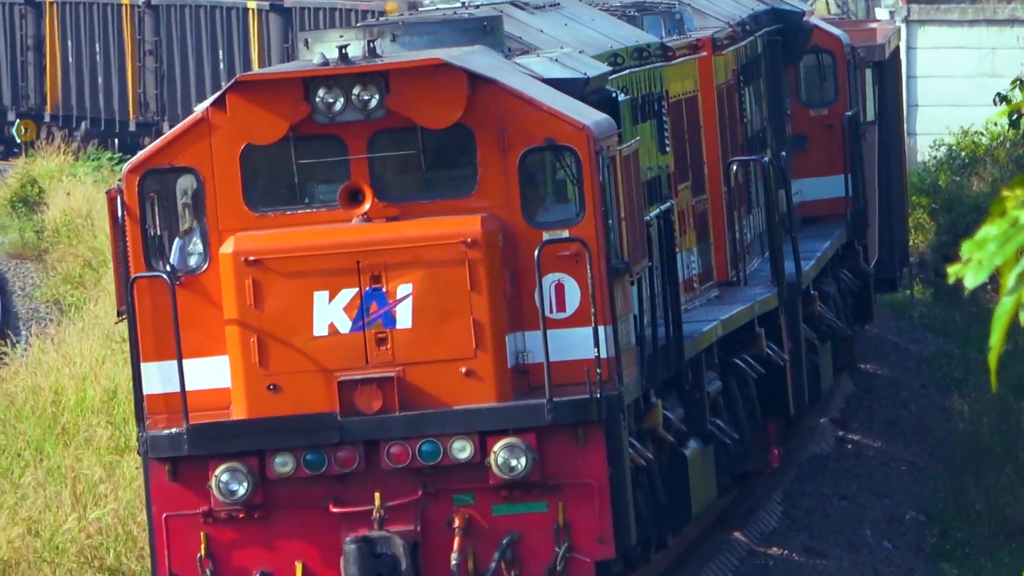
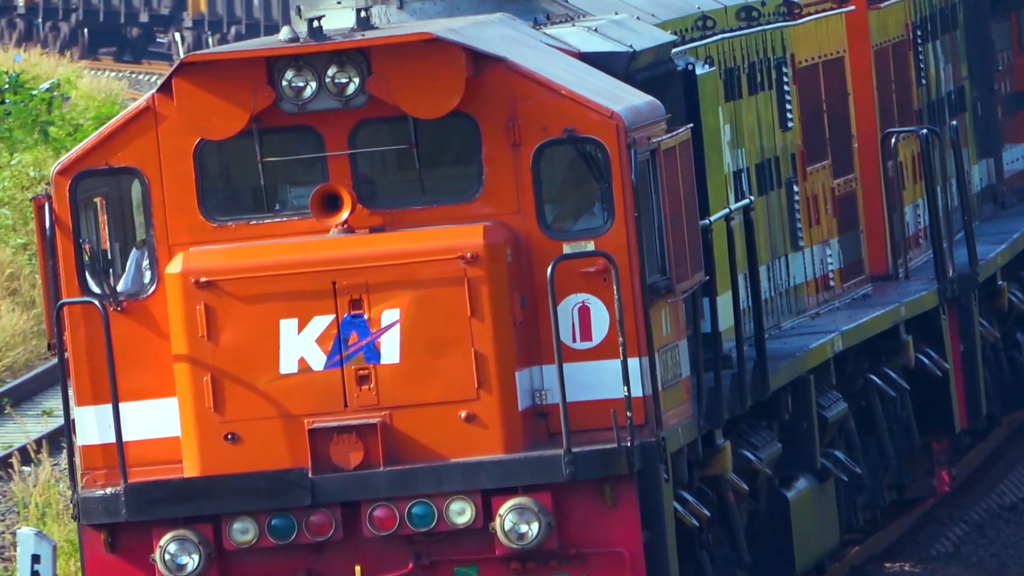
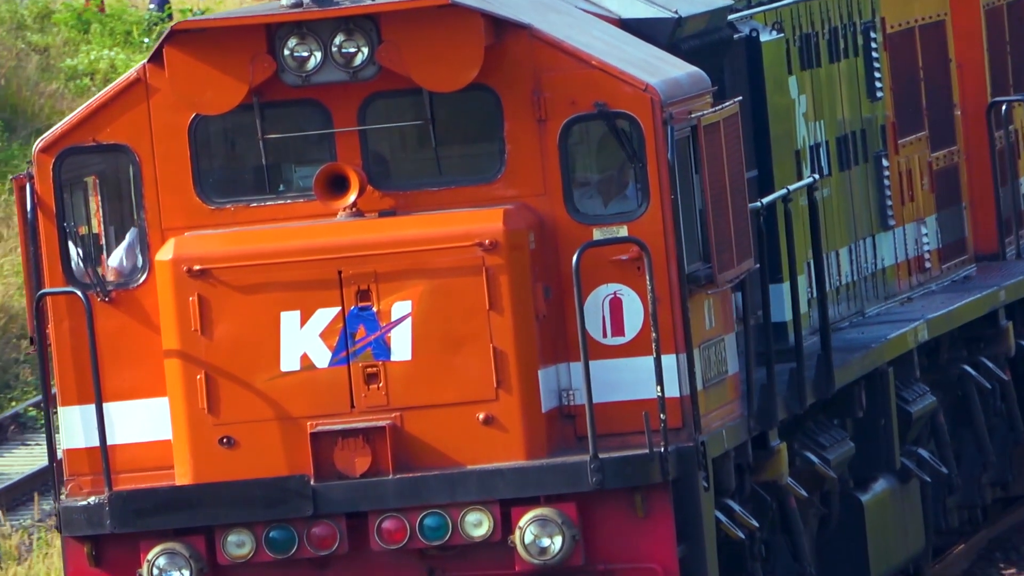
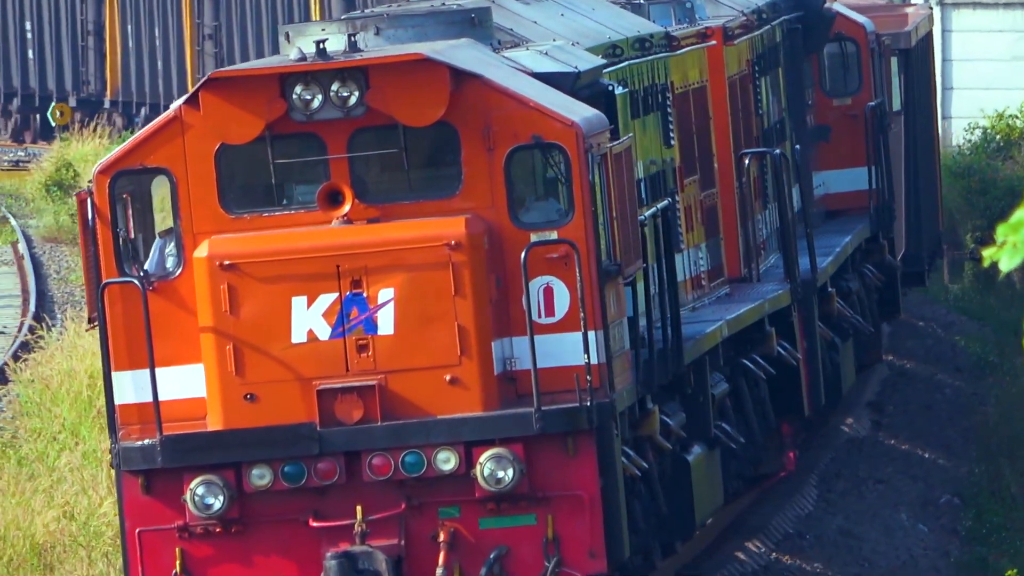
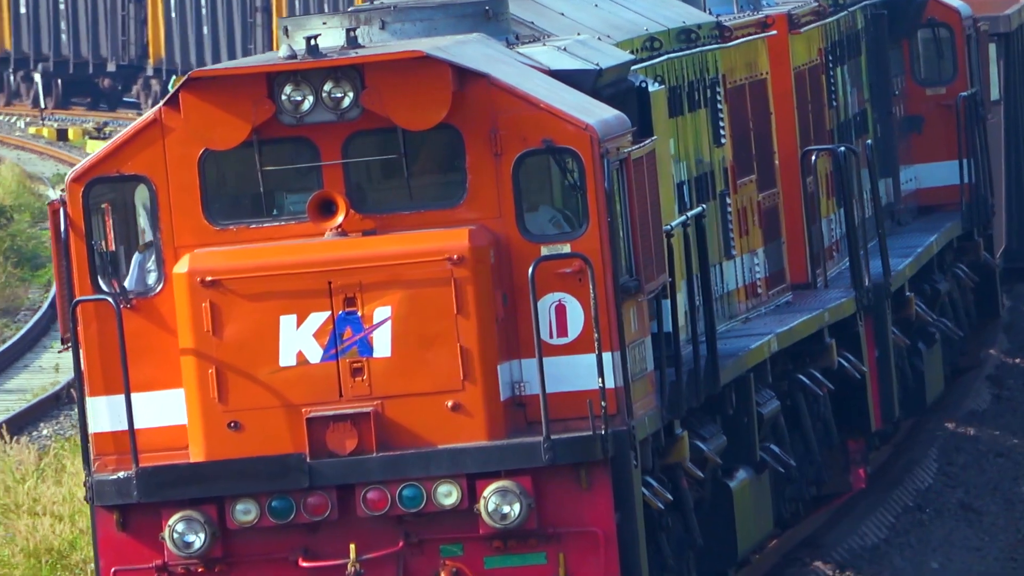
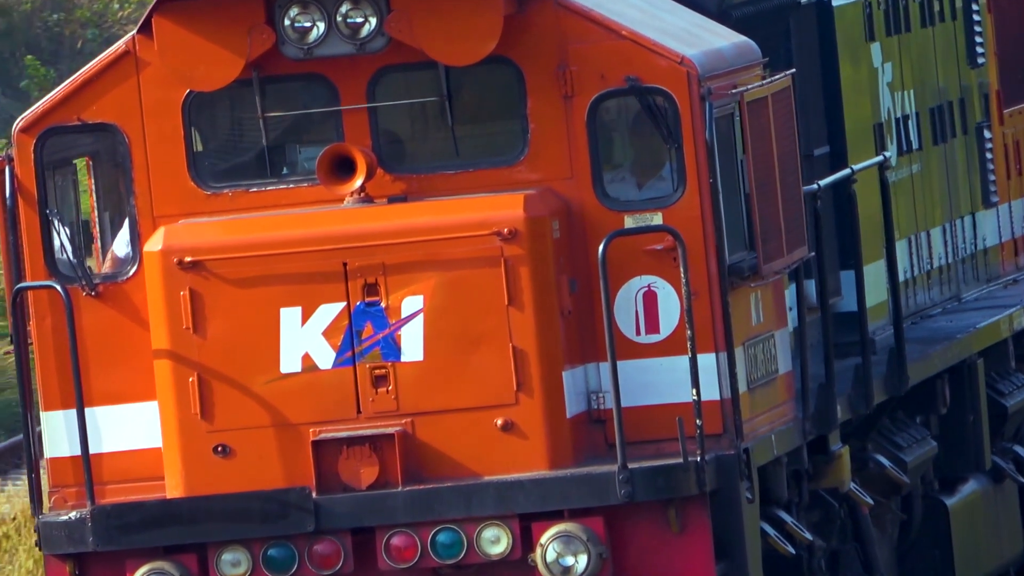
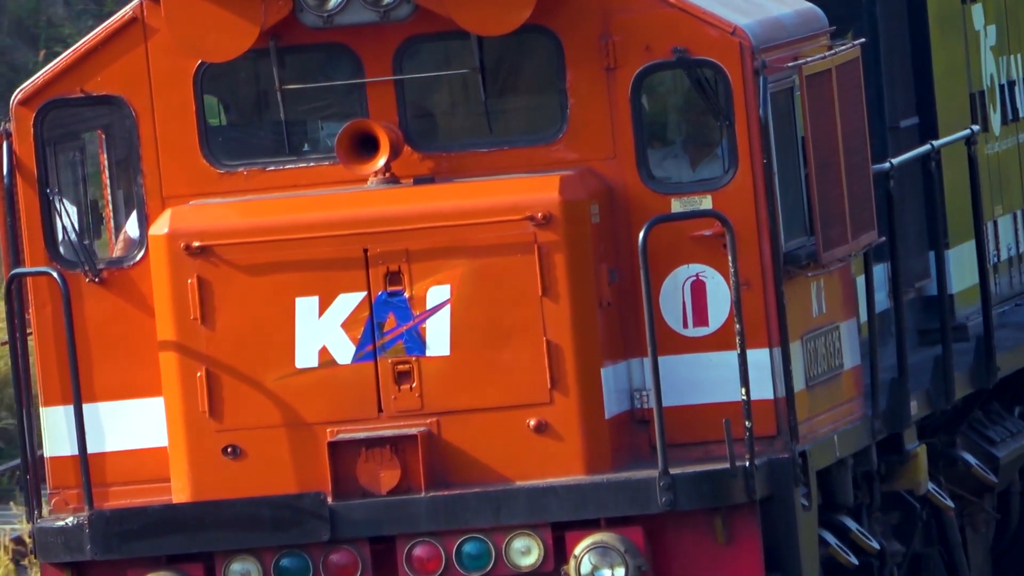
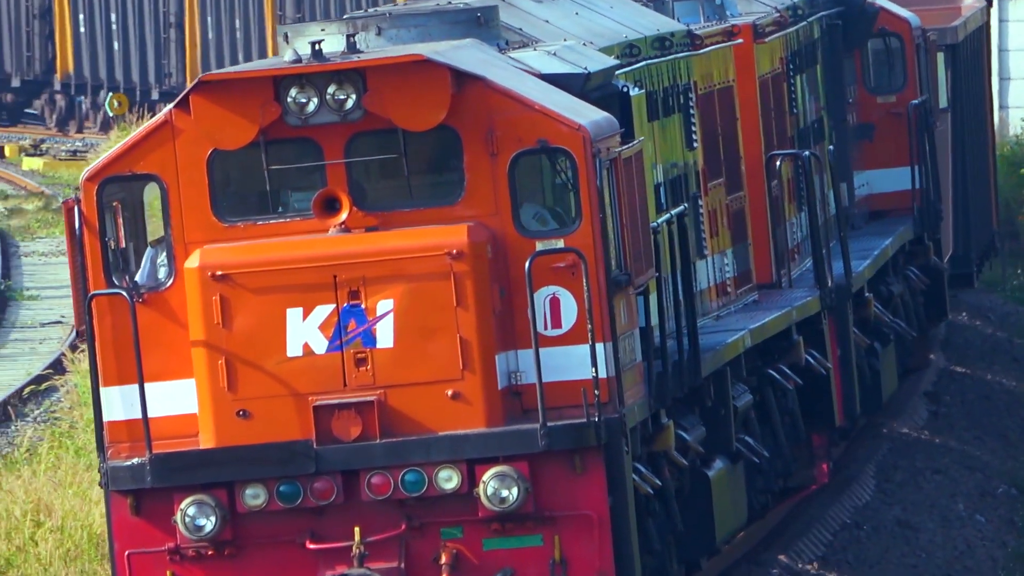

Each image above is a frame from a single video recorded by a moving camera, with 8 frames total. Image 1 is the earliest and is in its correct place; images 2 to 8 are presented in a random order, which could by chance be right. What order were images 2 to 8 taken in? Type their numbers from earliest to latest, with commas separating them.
4, 8, 5, 2, 3, 6, 7
